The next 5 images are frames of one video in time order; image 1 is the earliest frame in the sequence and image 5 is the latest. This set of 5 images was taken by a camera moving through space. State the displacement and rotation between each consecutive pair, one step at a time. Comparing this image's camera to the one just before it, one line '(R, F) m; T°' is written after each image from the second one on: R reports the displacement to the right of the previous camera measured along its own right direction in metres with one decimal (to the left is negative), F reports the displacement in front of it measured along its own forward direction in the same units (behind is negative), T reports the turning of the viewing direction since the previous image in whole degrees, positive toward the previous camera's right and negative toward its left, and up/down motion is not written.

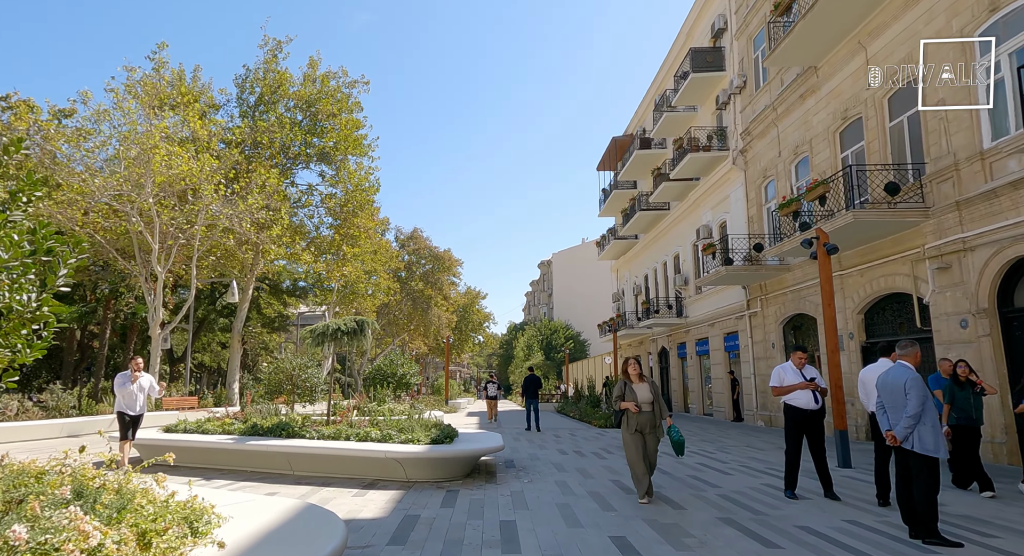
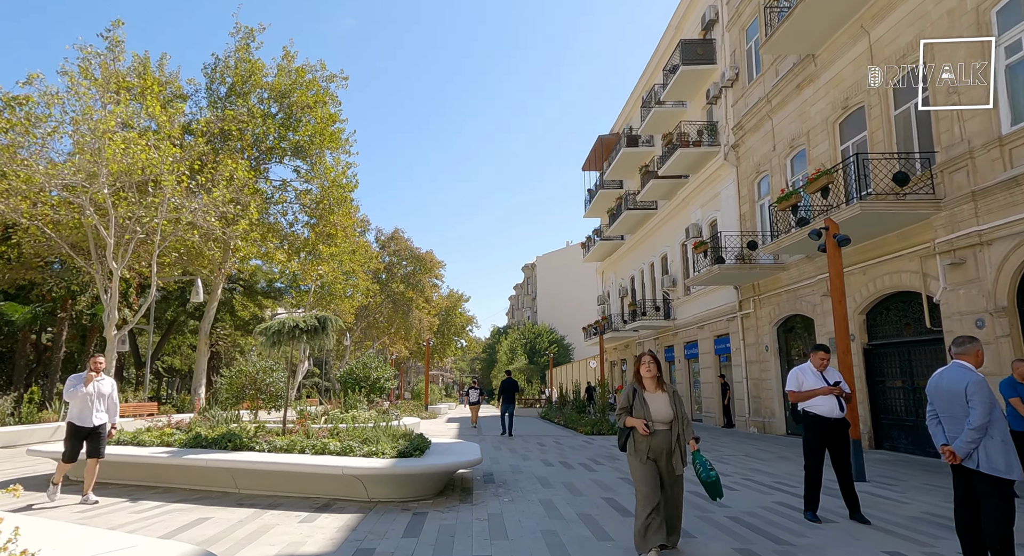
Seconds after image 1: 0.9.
(+0.1, +0.9) m; +2°
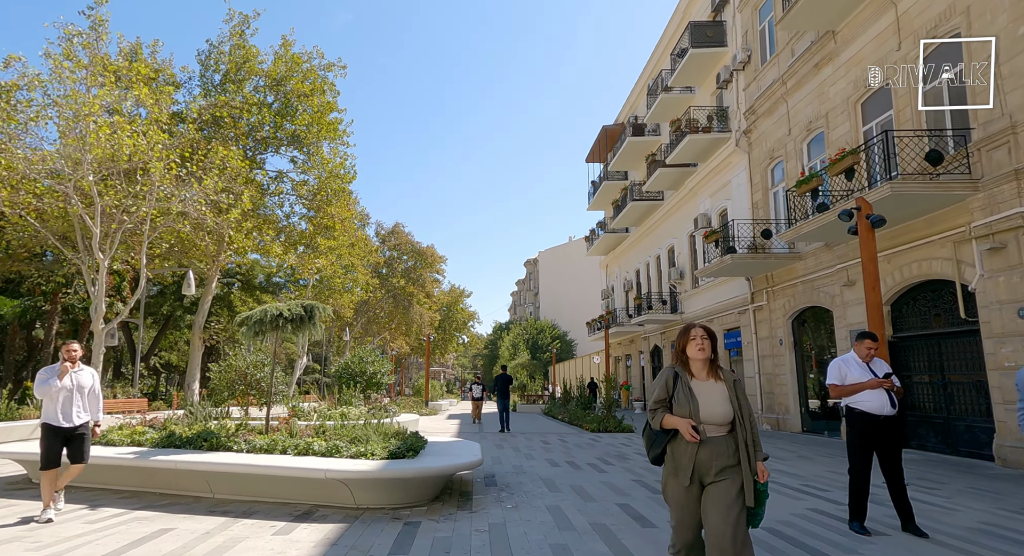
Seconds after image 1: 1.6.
(0.0, +0.7) m; 0°
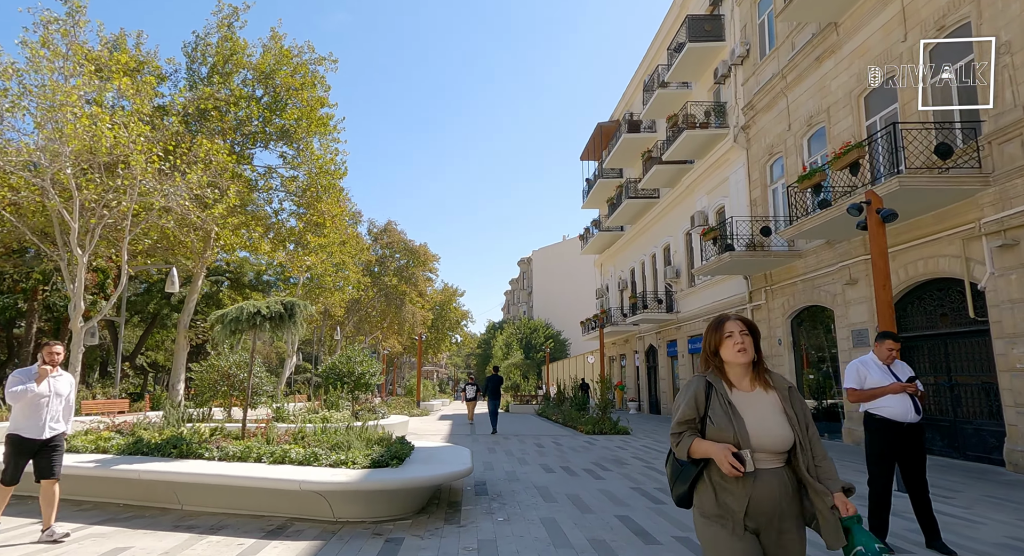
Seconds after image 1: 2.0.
(0.0, +0.4) m; +1°
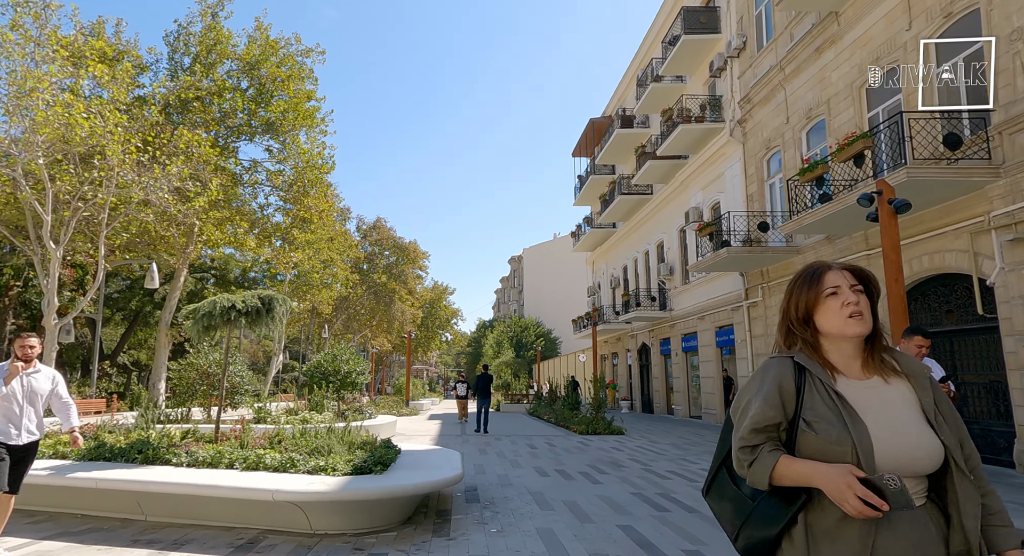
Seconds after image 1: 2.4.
(0.0, +0.4) m; +1°
